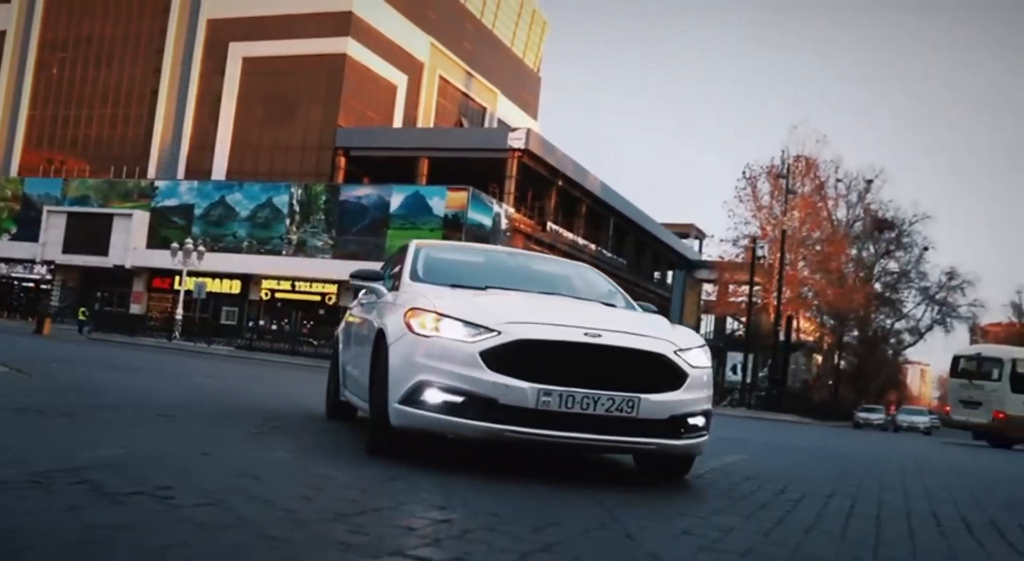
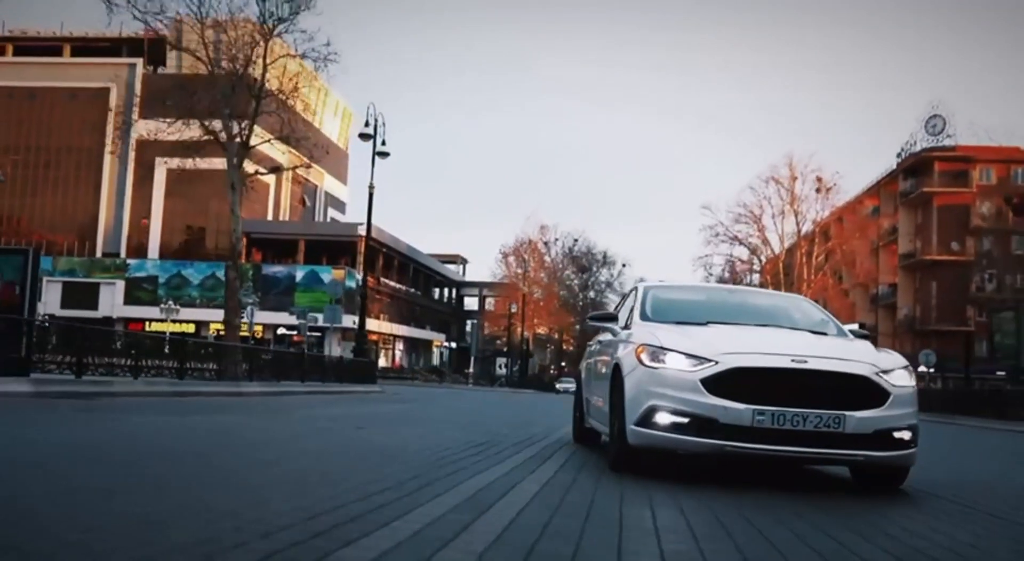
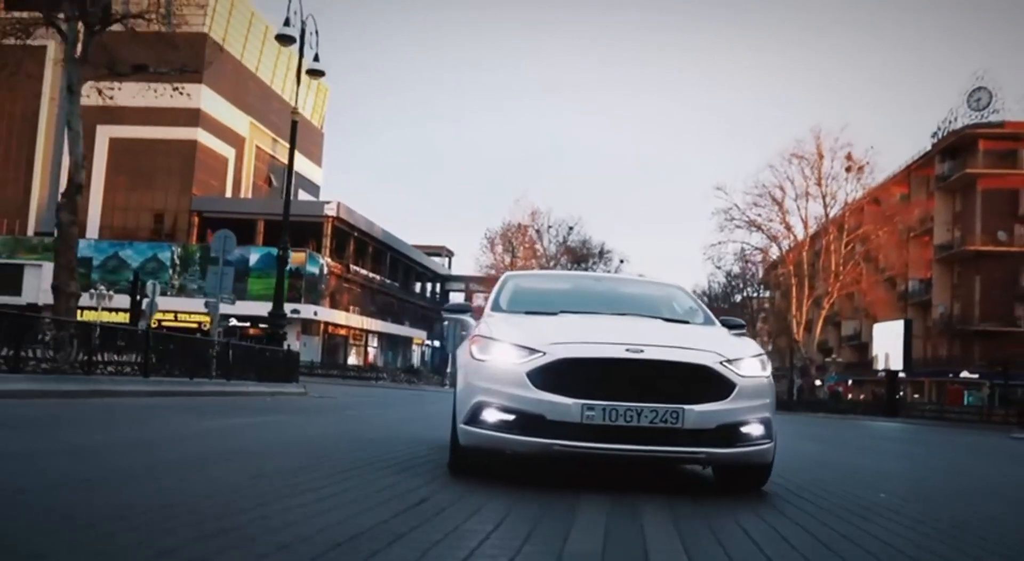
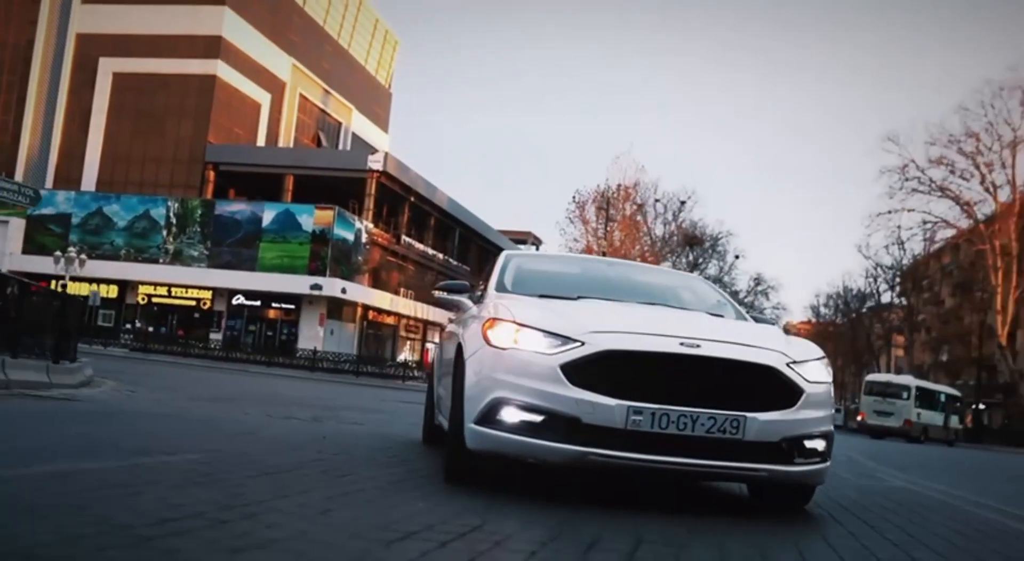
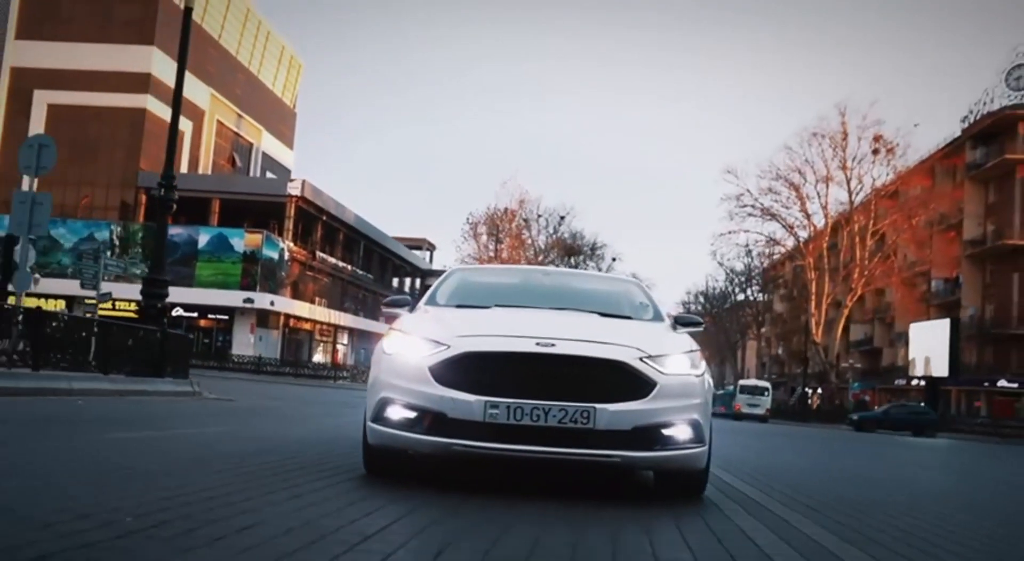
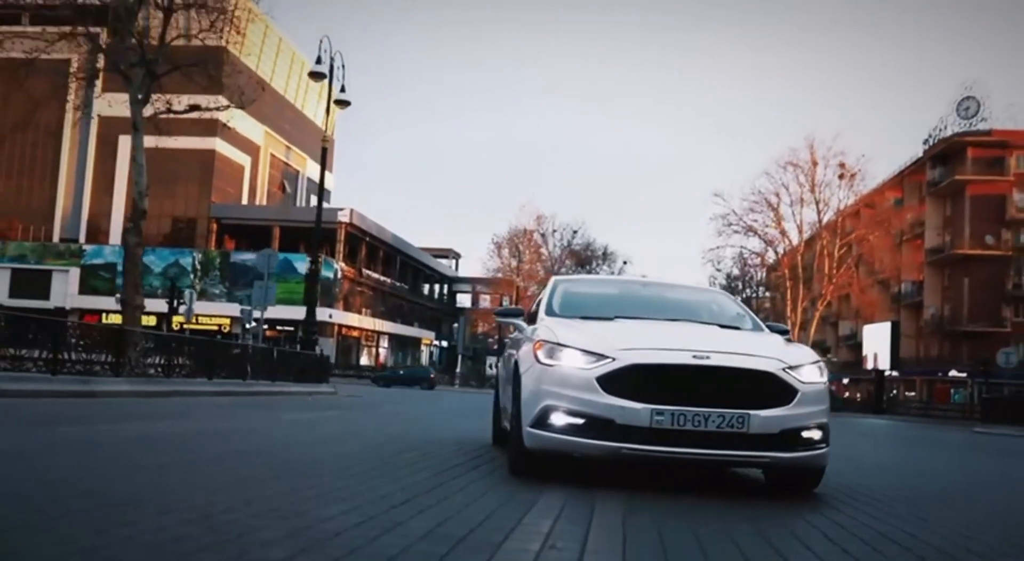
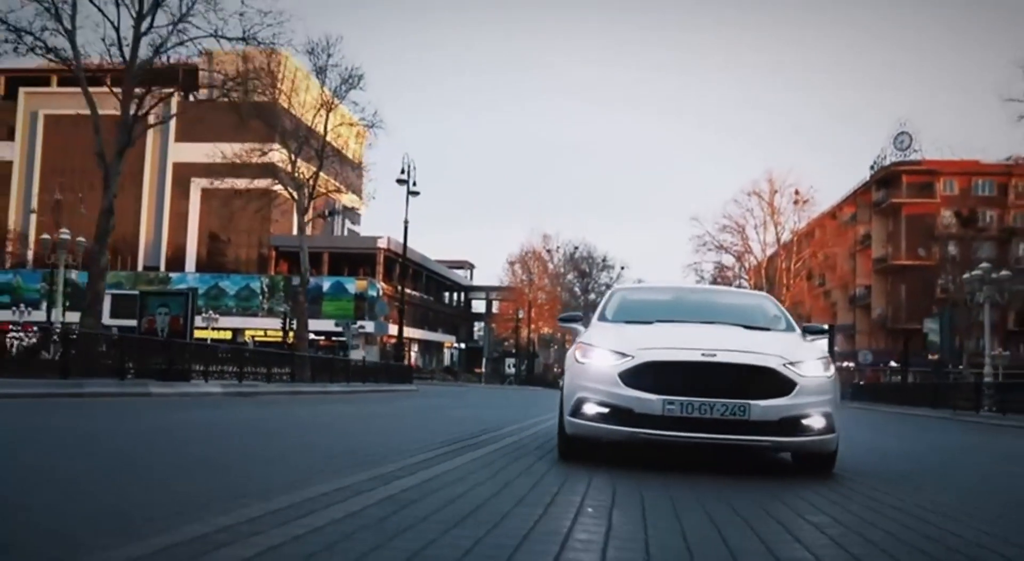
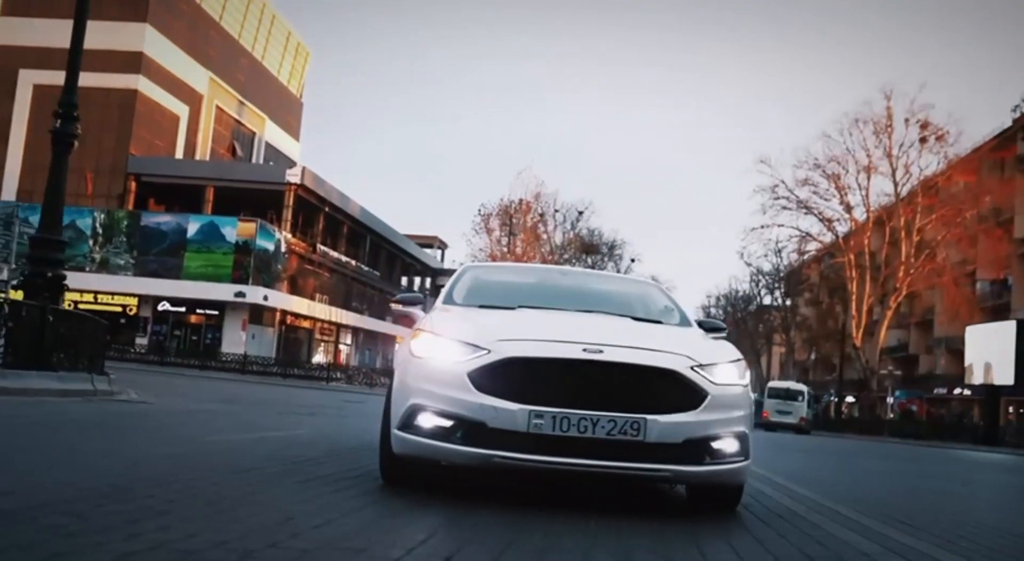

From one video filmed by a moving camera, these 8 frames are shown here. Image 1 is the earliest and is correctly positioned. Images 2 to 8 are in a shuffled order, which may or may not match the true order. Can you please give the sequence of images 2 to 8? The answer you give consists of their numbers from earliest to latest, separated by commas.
4, 8, 5, 3, 6, 2, 7
